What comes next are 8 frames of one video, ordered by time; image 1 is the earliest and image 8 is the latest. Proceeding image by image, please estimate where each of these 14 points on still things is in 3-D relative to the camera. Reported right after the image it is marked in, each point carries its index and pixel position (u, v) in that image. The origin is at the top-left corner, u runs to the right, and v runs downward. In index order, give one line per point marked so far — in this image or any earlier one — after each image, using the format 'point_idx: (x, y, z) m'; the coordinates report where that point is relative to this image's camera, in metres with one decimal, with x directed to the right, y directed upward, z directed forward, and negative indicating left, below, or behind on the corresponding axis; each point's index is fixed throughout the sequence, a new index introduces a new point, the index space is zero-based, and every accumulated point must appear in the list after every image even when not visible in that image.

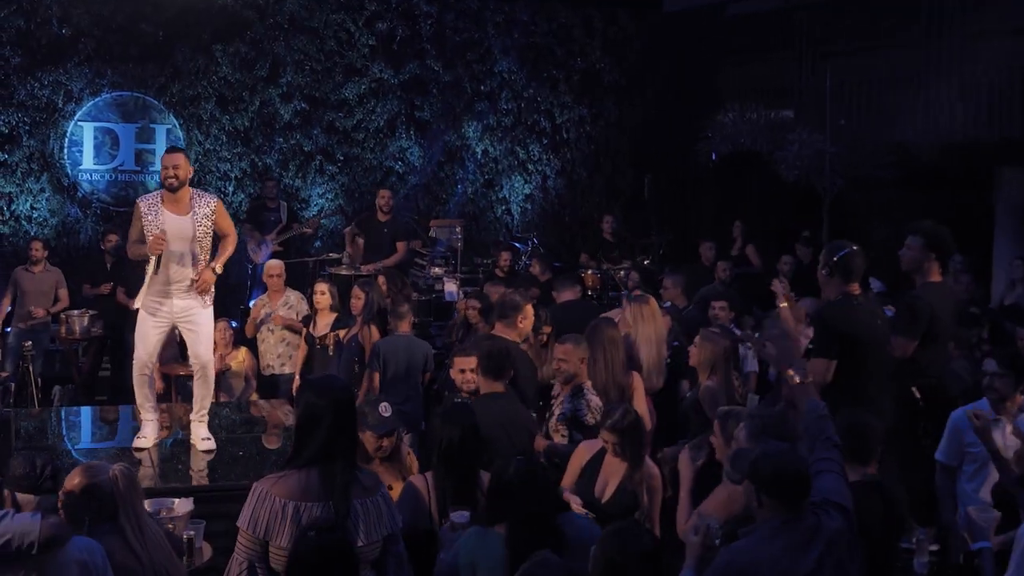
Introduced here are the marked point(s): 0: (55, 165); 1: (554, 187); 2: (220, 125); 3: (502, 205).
0: (-4.1, +1.1, +10.8) m
1: (+0.4, +1.0, +11.6) m
2: (-2.7, +1.5, +11.0) m
3: (-0.1, +0.8, +11.5) m
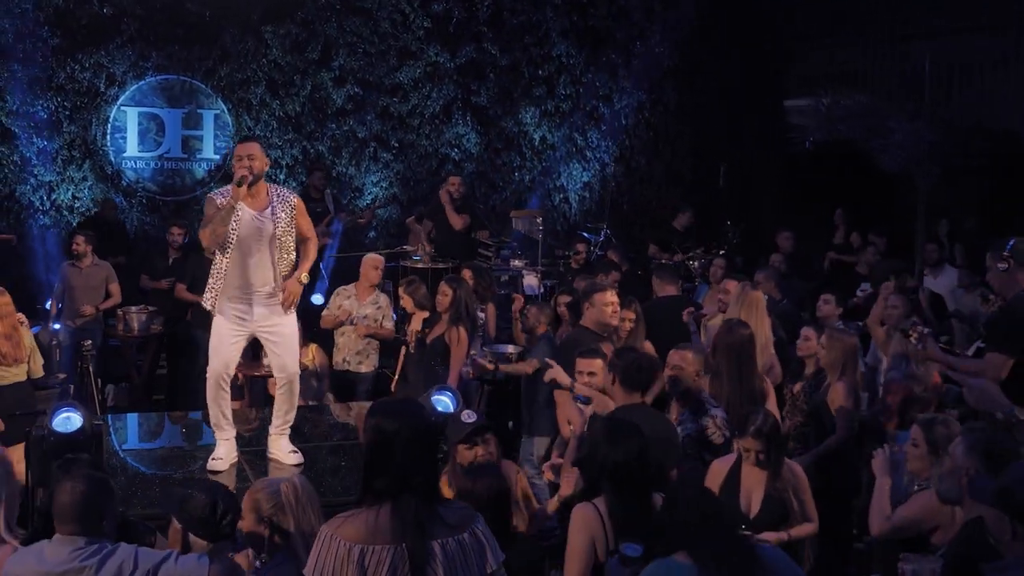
0: (-3.6, +1.2, +10.3) m
1: (+1.0, +1.1, +11.3) m
2: (-2.1, +1.6, +10.6) m
3: (+0.4, +0.9, +11.1) m
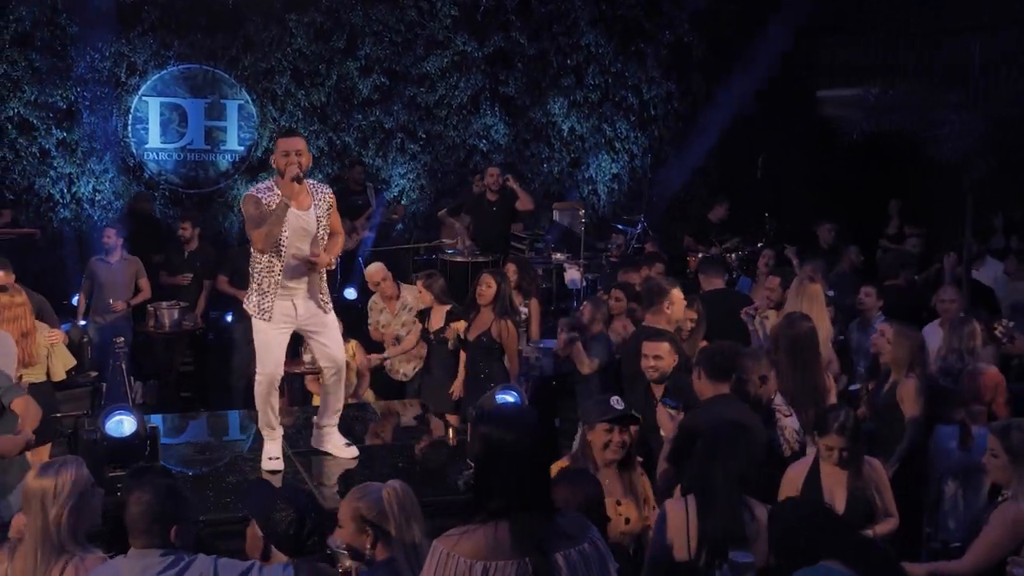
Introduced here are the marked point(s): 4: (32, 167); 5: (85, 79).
0: (-3.3, +1.2, +10.1) m
1: (+1.2, +1.1, +11.1) m
2: (-1.9, +1.6, +10.3) m
3: (+0.7, +1.0, +10.9) m
4: (-4.0, +1.0, +9.9) m
5: (-3.6, +1.7, +9.9) m
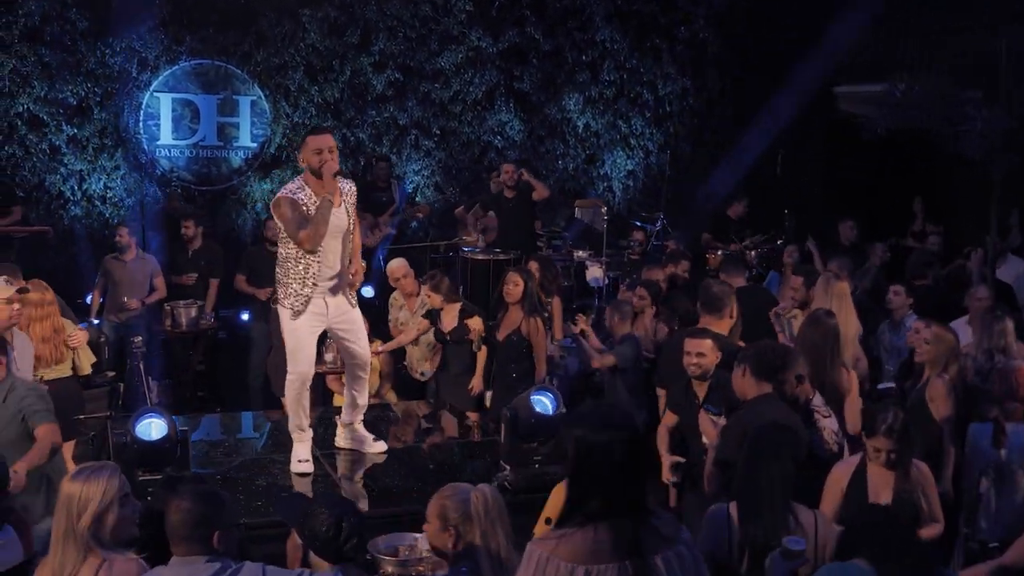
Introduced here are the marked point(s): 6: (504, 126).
0: (-3.2, +1.2, +9.9) m
1: (+1.3, +1.2, +11.0) m
2: (-1.7, +1.6, +10.2) m
3: (+0.8, +1.0, +10.9) m
4: (-3.8, +1.0, +9.7) m
5: (-3.4, +1.8, +9.8) m
6: (-0.1, +1.4, +10.6) m
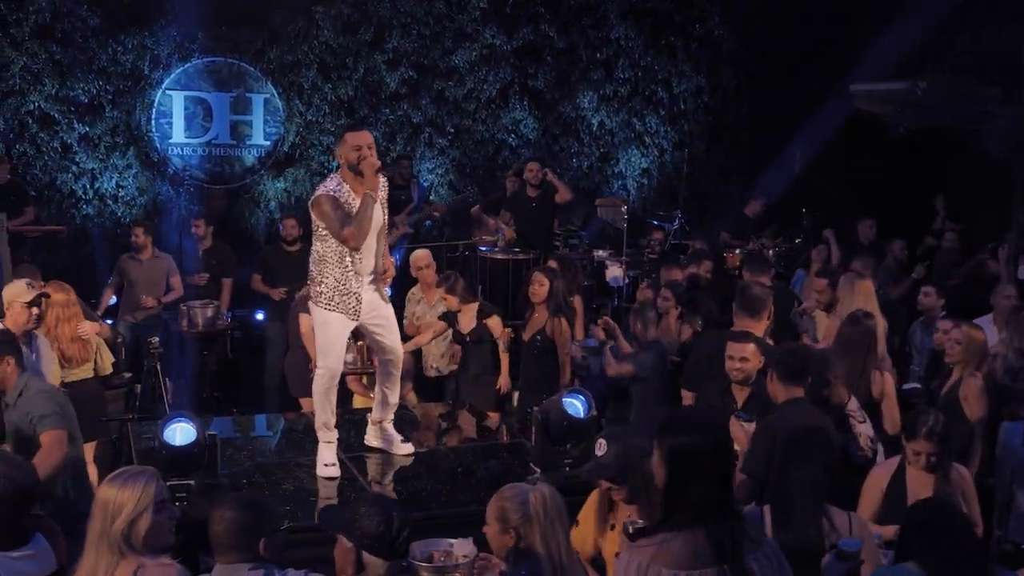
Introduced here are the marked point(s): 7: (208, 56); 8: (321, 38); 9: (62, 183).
0: (-3.0, +1.2, +9.8) m
1: (+1.5, +1.2, +10.9) m
2: (-1.6, +1.6, +10.1) m
3: (+1.0, +1.0, +10.8) m
4: (-3.7, +1.0, +9.6) m
5: (-3.3, +1.8, +9.7) m
6: (+0.1, +1.4, +10.5) m
7: (-2.5, +1.9, +9.9) m
8: (-1.6, +2.1, +10.1) m
9: (-3.6, +0.8, +9.7) m
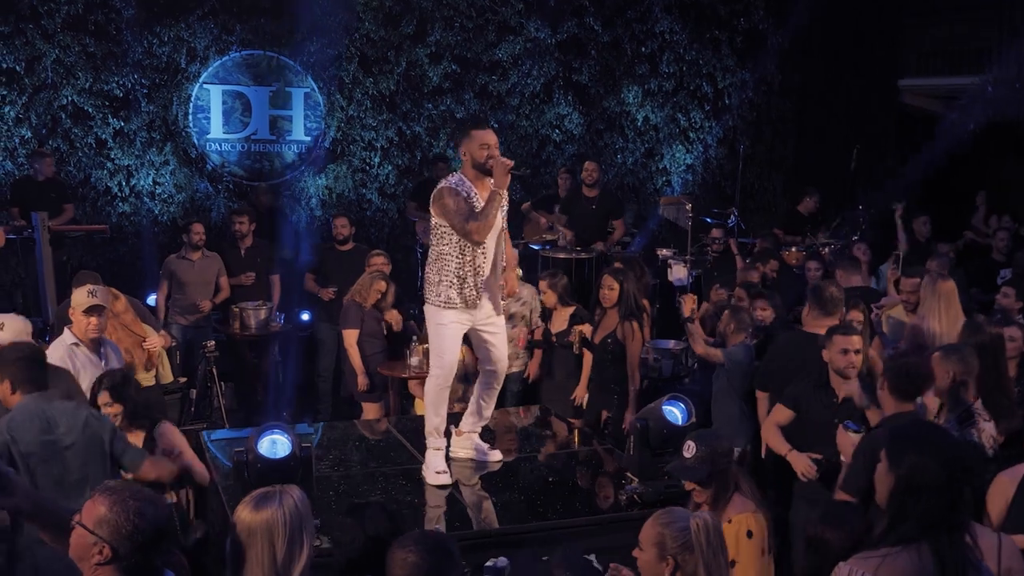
0: (-2.6, +1.2, +9.5) m
1: (+1.8, +1.2, +10.7) m
2: (-1.2, +1.6, +9.9) m
3: (+1.3, +1.0, +10.6) m
4: (-3.3, +1.0, +9.3) m
5: (-2.9, +1.8, +9.4) m
6: (+0.4, +1.4, +10.3) m
7: (-2.1, +1.9, +9.6) m
8: (-1.2, +2.1, +9.8) m
9: (-3.2, +0.8, +9.3) m
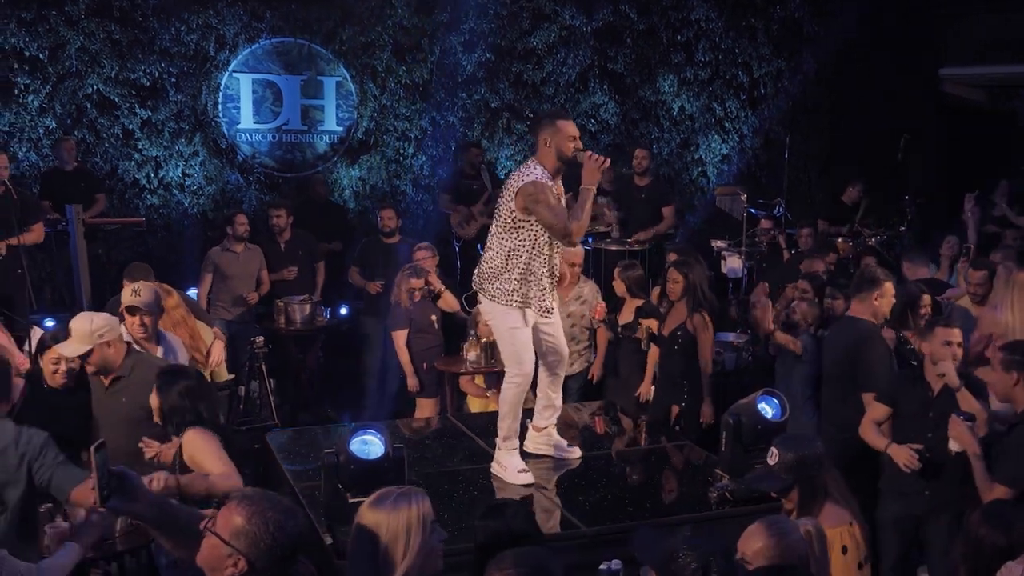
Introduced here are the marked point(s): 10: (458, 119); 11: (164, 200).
0: (-2.3, +1.3, +9.3) m
1: (+2.1, +1.2, +10.6) m
2: (-0.9, +1.7, +9.6) m
3: (+1.6, +1.1, +10.4) m
4: (-3.0, +1.0, +9.0) m
5: (-2.6, +1.8, +9.1) m
6: (+0.7, +1.5, +10.1) m
7: (-1.8, +2.0, +9.3) m
8: (-0.9, +2.2, +9.6) m
9: (-2.9, +0.9, +9.1) m
10: (-0.4, +1.4, +9.7) m
11: (-2.7, +0.7, +9.2) m
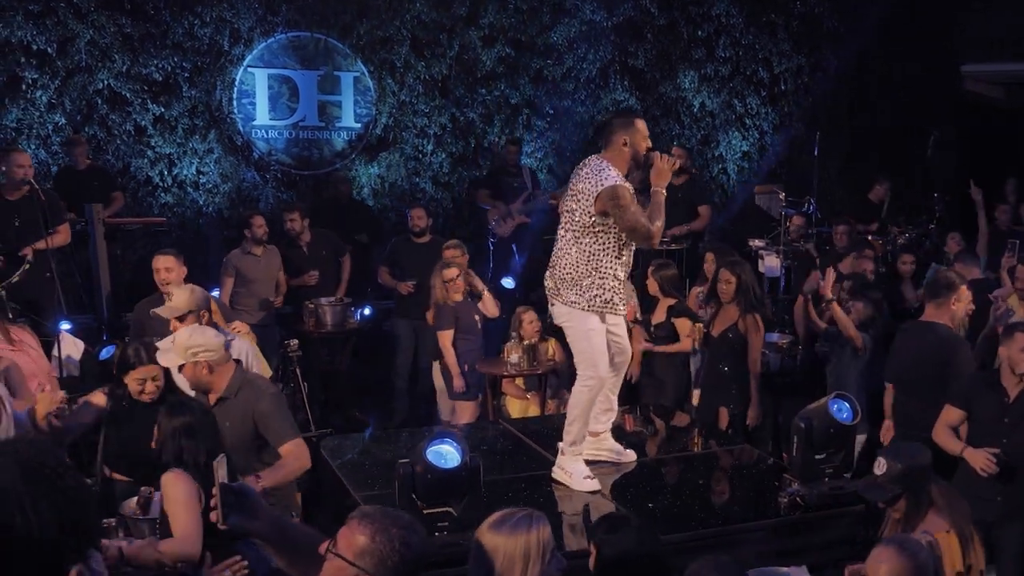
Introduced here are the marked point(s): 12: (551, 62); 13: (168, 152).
0: (-2.2, +1.3, +9.0) m
1: (+2.2, +1.3, +10.4) m
2: (-0.7, +1.7, +9.4) m
3: (+1.8, +1.1, +10.2) m
4: (-2.8, +1.0, +8.7) m
5: (-2.4, +1.8, +8.8) m
6: (+0.9, +1.5, +9.9) m
7: (-1.6, +2.0, +9.1) m
8: (-0.8, +2.2, +9.4) m
9: (-2.7, +0.9, +8.8) m
10: (-0.3, +1.4, +9.5) m
11: (-2.5, +0.7, +8.9) m
12: (+0.3, +1.8, +9.7) m
13: (-2.5, +1.0, +8.8) m
